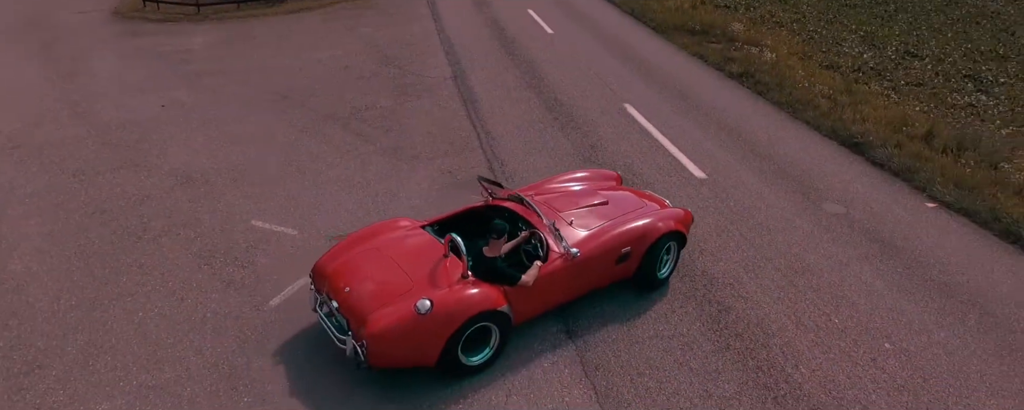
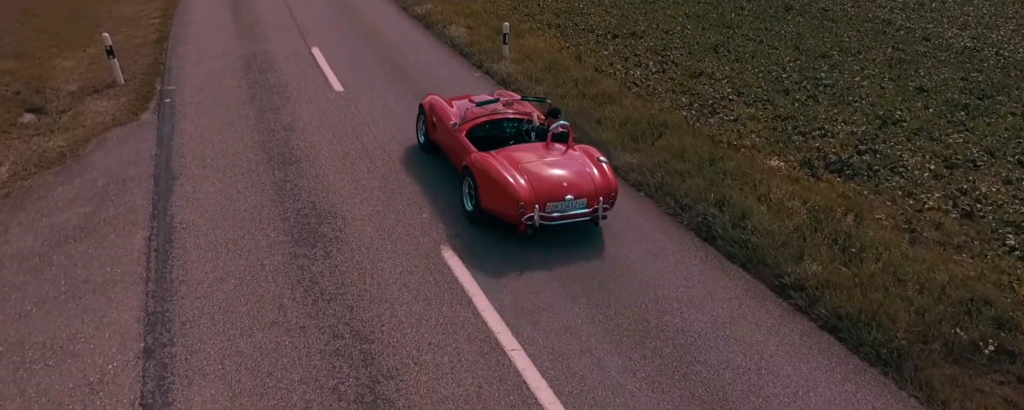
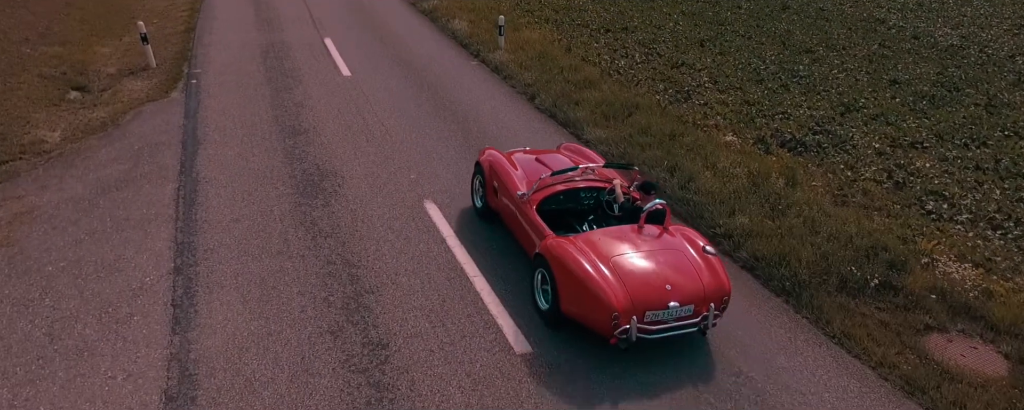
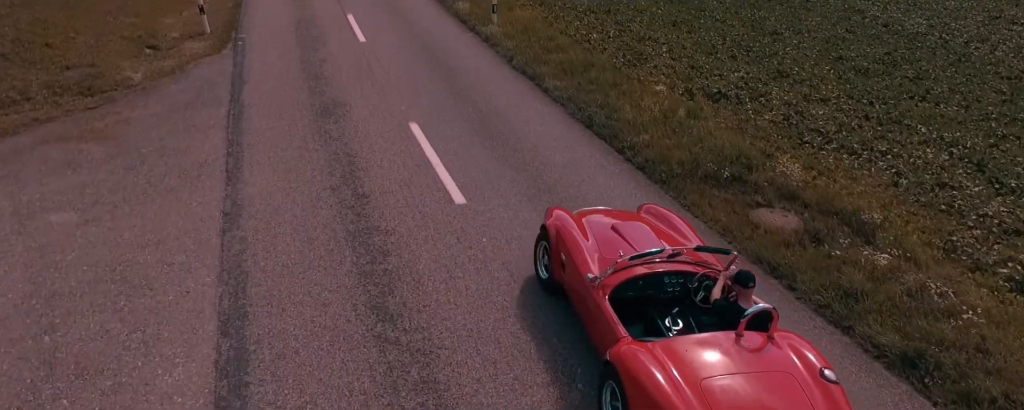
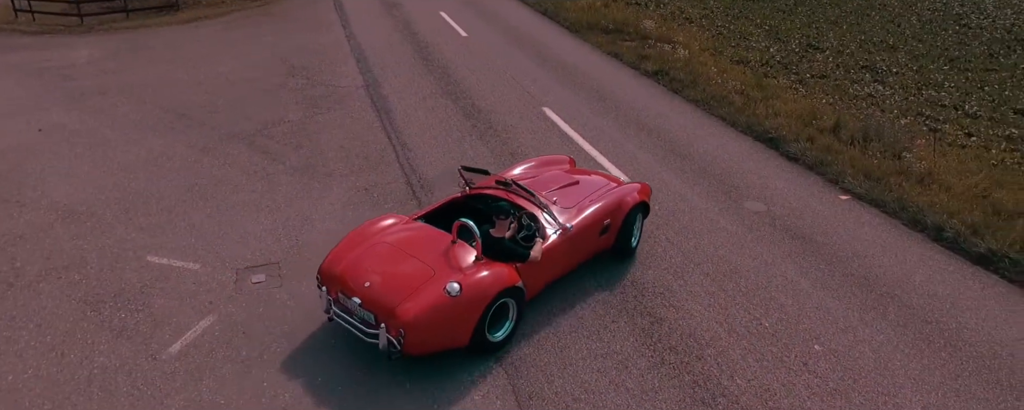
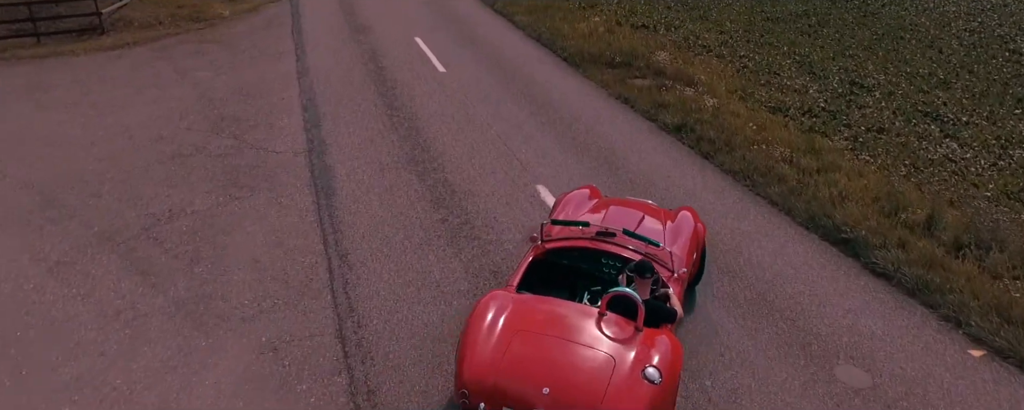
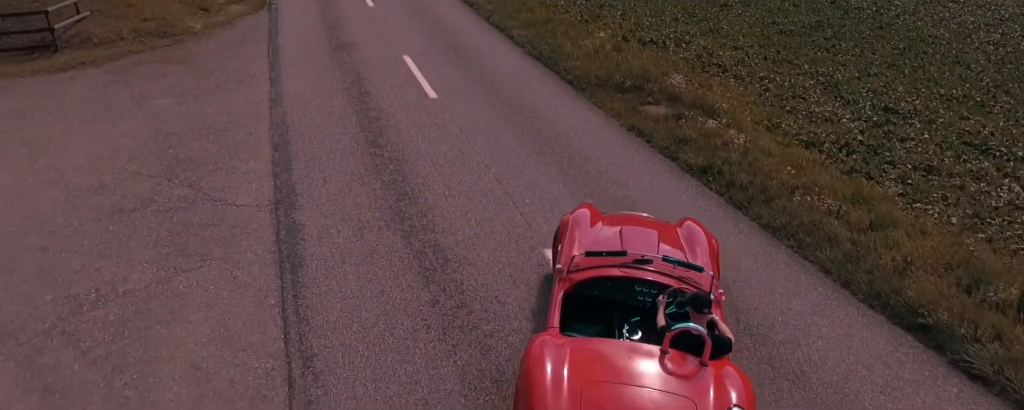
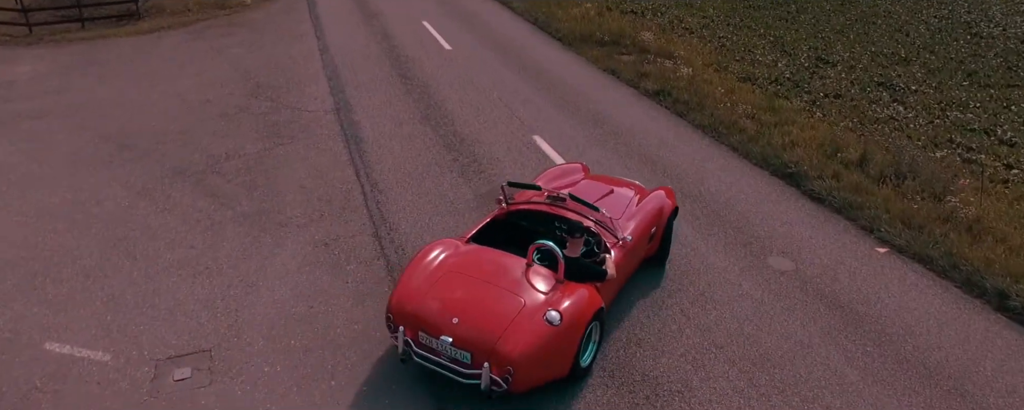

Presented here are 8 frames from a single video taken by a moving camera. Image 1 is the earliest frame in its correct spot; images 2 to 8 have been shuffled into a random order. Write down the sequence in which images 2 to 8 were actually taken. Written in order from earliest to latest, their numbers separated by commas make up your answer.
5, 8, 6, 7, 4, 3, 2
